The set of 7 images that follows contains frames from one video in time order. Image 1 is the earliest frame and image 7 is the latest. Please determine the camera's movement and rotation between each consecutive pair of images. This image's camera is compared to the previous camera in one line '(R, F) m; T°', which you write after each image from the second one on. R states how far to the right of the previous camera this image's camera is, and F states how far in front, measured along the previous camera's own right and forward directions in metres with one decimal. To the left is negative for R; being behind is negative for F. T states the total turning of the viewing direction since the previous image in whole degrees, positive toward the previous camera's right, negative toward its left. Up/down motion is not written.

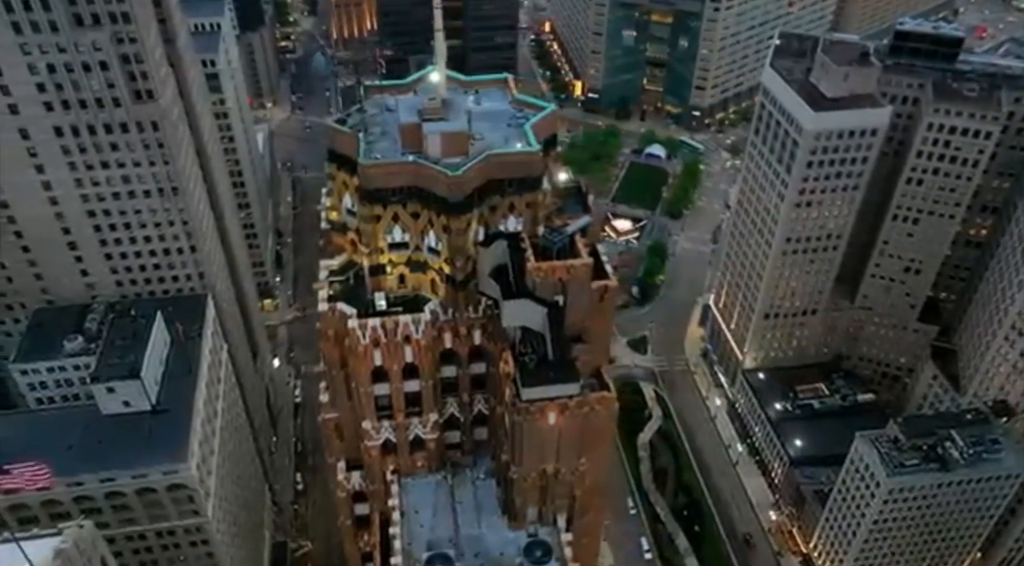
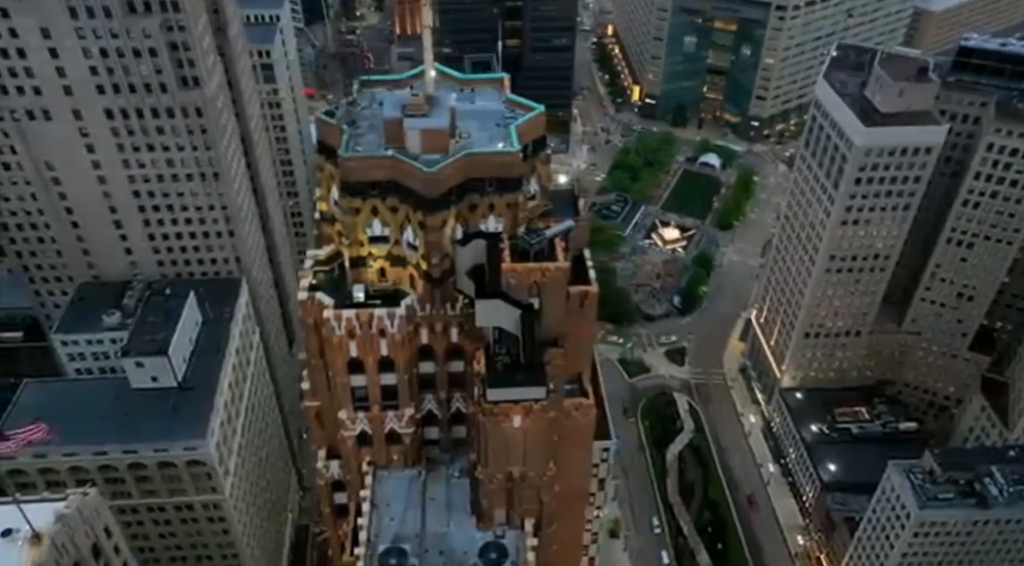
(+7.0, +0.4) m; -5°
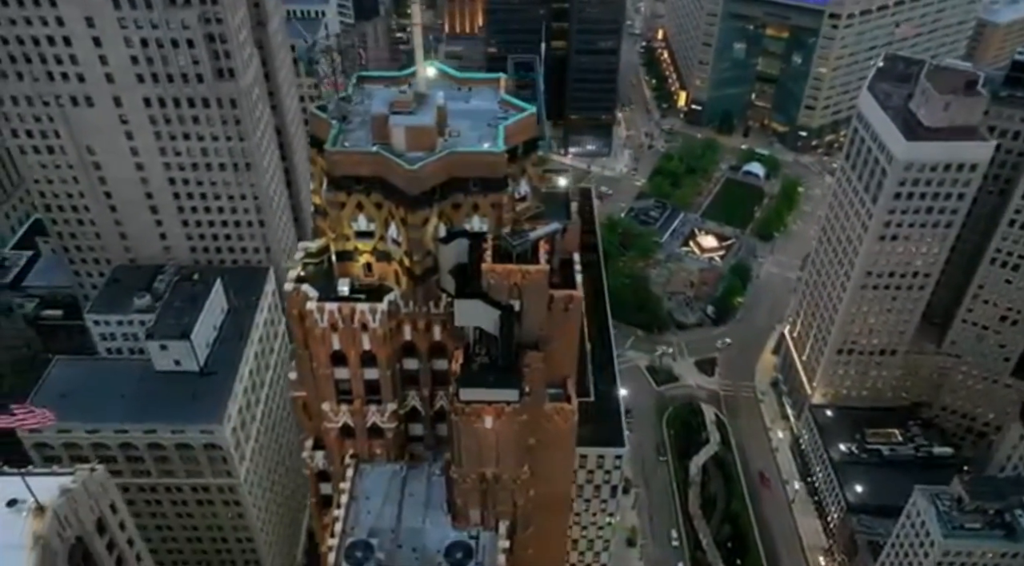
(+5.5, +0.3) m; -4°
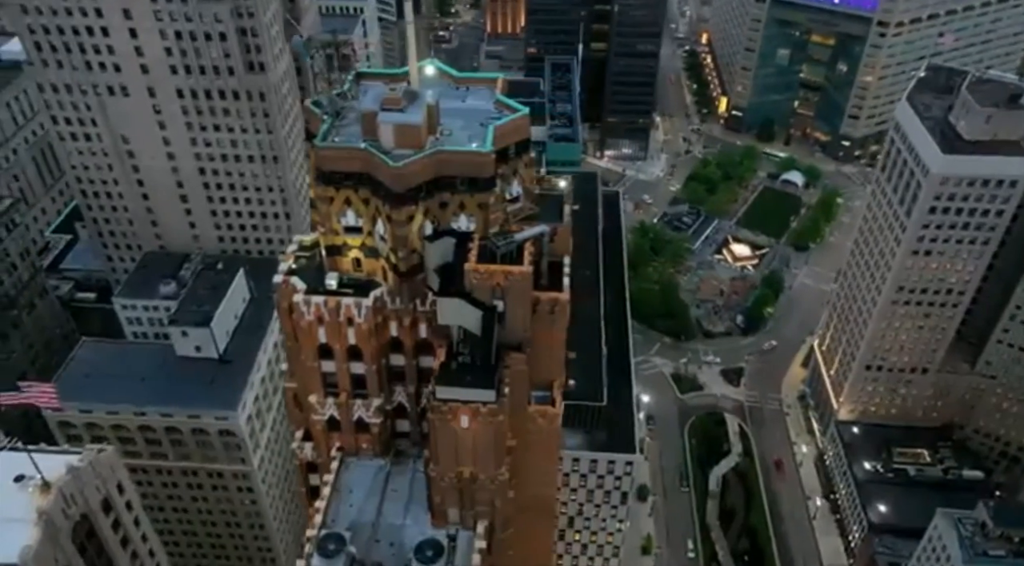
(+4.7, +0.3) m; -3°
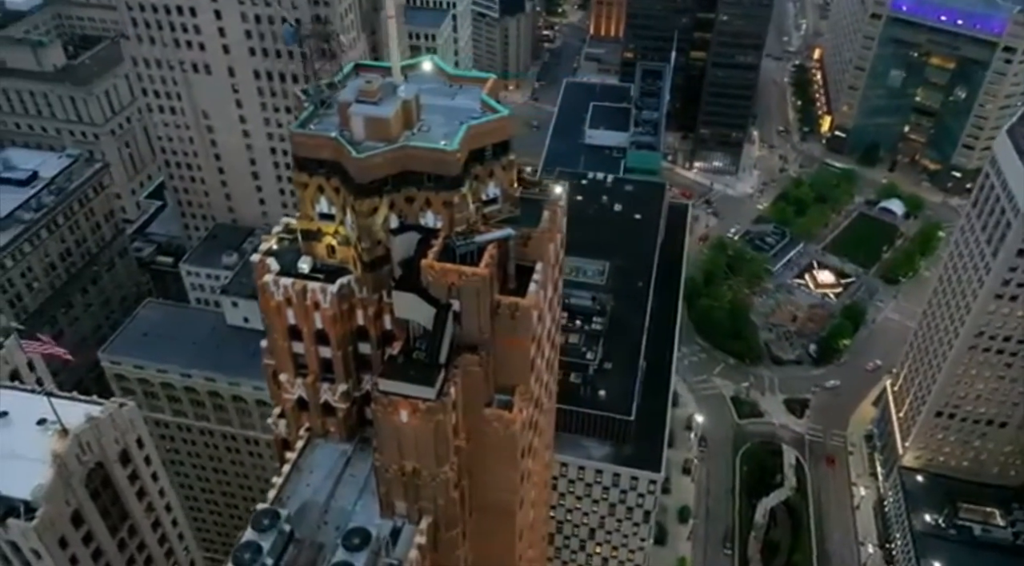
(+11.9, +1.2) m; -8°
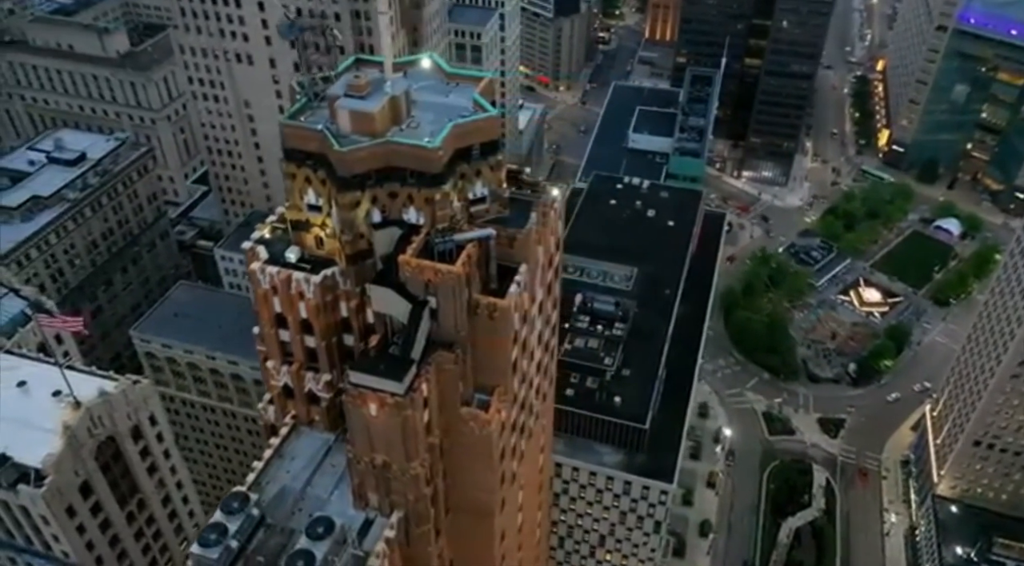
(+6.4, +0.5) m; -4°
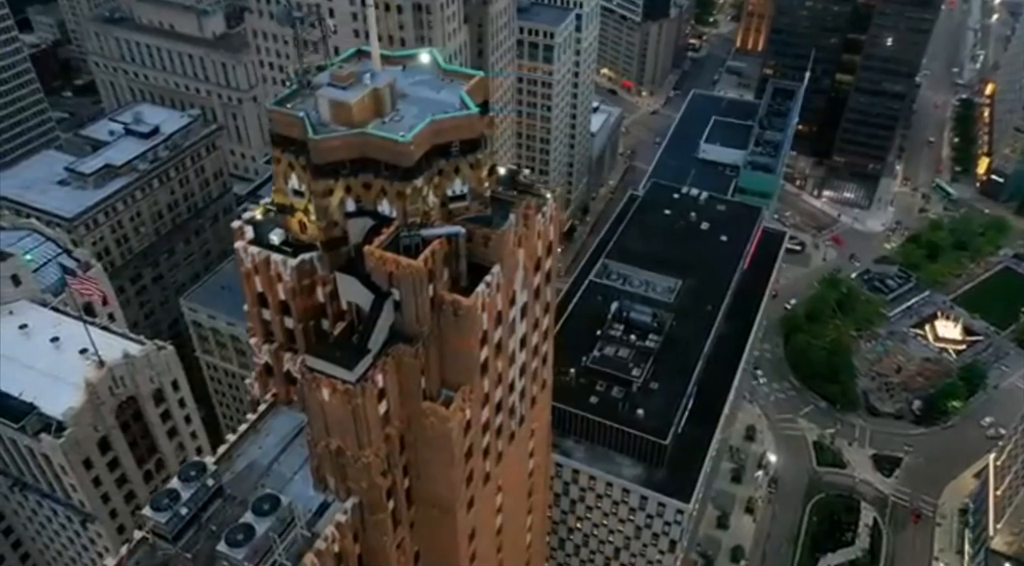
(+10.3, +1.2) m; -7°
